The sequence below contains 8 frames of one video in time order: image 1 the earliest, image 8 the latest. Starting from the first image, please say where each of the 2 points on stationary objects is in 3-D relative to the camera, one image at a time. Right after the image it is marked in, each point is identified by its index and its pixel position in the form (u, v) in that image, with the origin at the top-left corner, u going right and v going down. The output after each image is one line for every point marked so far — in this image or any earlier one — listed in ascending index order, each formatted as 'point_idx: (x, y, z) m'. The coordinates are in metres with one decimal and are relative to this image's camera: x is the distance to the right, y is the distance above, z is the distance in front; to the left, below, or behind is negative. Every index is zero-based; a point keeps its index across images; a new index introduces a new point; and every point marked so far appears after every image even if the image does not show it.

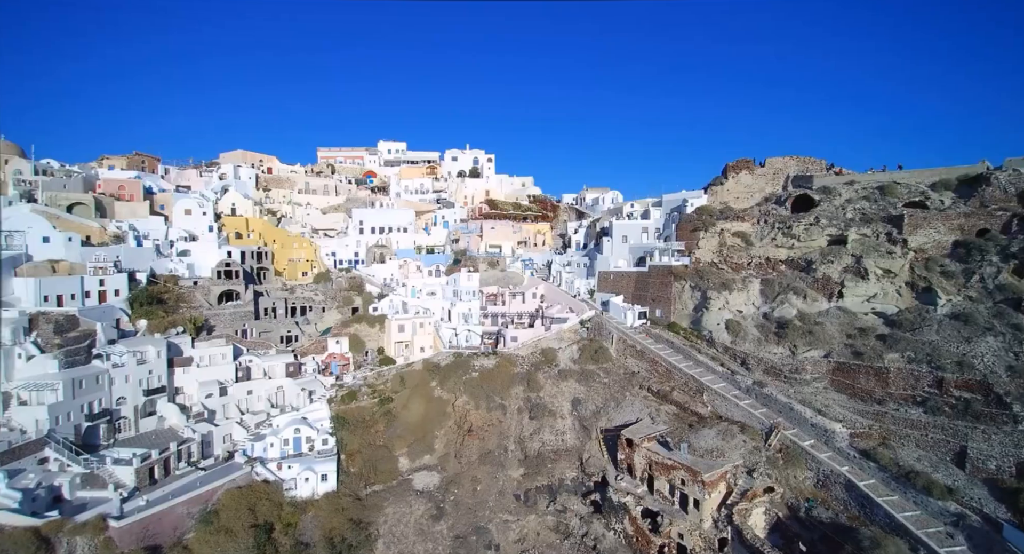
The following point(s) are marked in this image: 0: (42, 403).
0: (-11.9, -3.1, +15.0) m
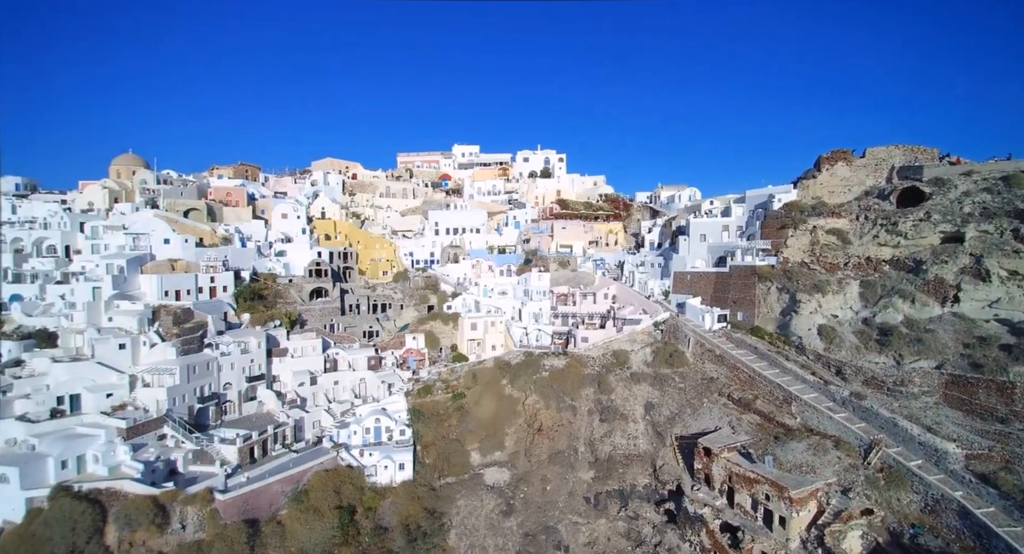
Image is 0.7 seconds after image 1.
0: (-10.1, -3.0, +17.2) m
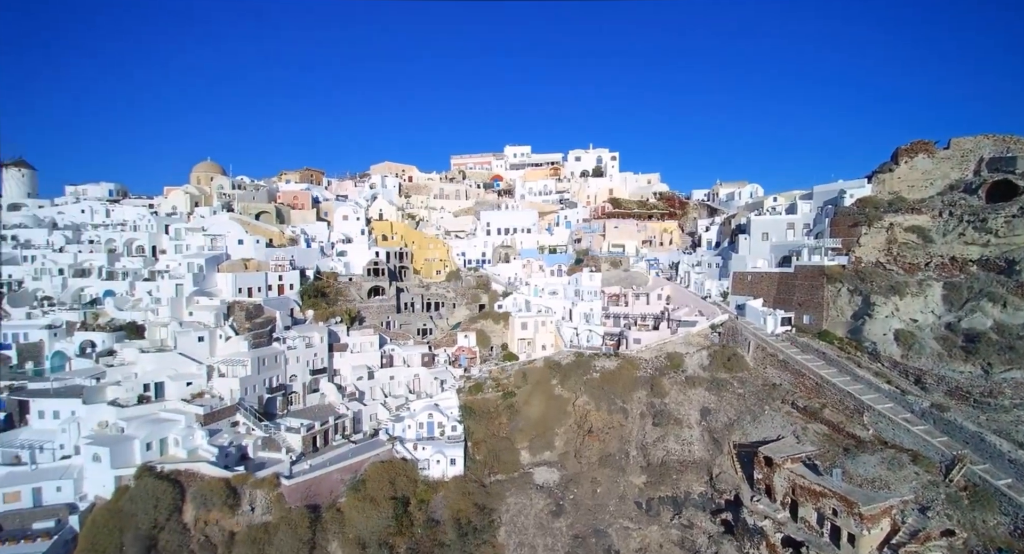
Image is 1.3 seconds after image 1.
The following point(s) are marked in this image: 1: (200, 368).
0: (-8.6, -3.0, +18.4) m
1: (-10.0, -2.8, +18.8) m
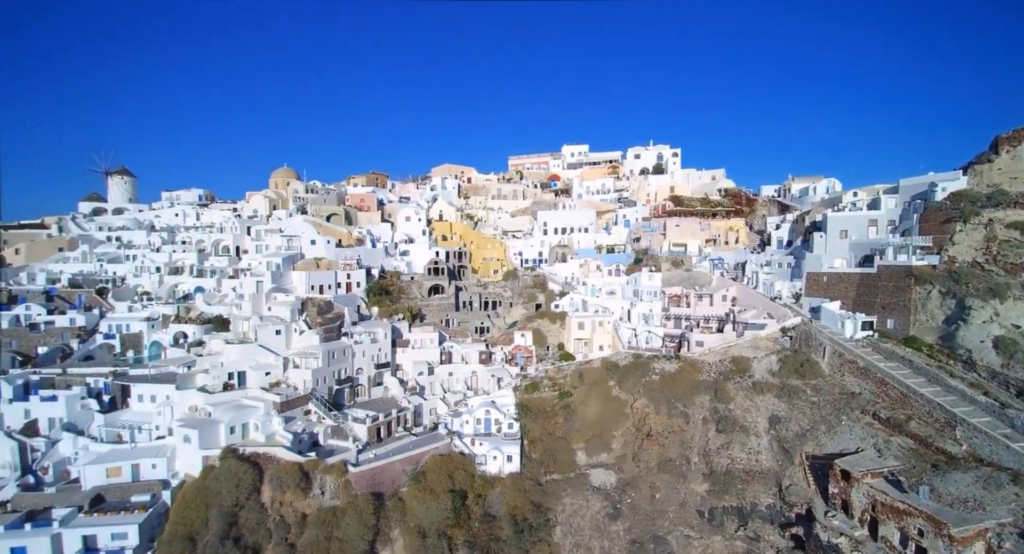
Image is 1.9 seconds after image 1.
0: (-6.7, -2.9, +19.6) m
1: (-8.0, -2.7, +20.1) m
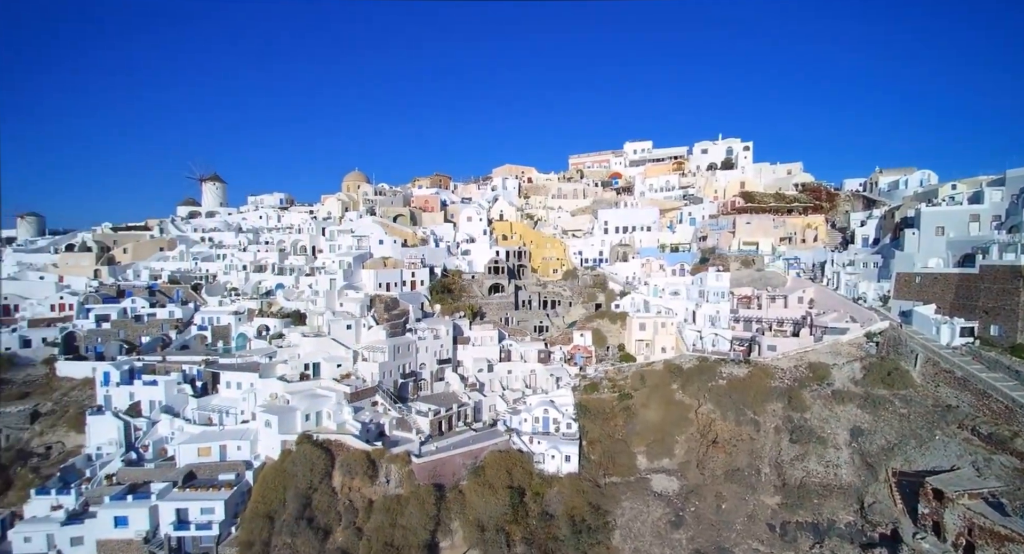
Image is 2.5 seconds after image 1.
0: (-4.6, -2.8, +20.3) m
1: (-5.8, -2.6, +21.0) m
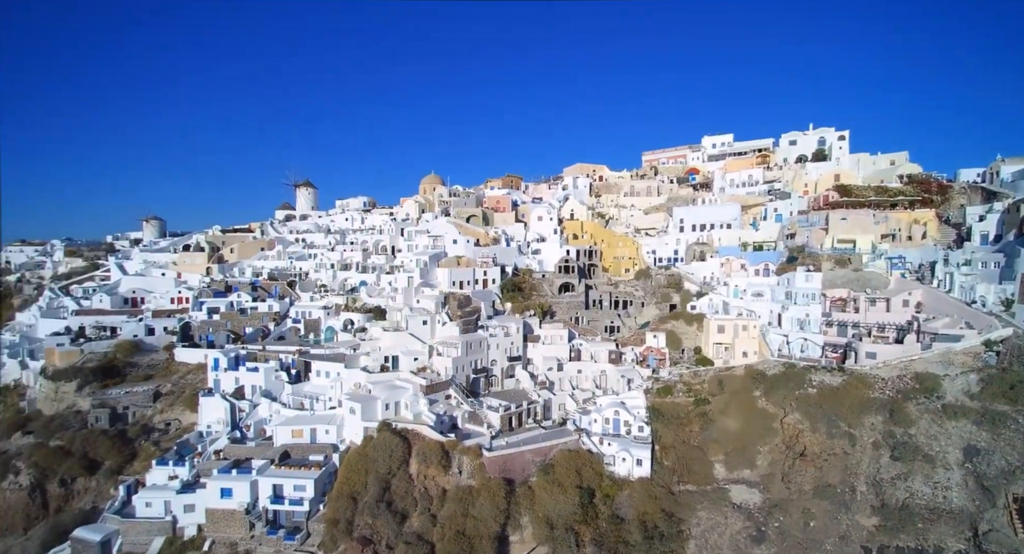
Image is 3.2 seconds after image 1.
0: (-2.2, -2.8, +20.2) m
1: (-3.3, -2.6, +21.1) m
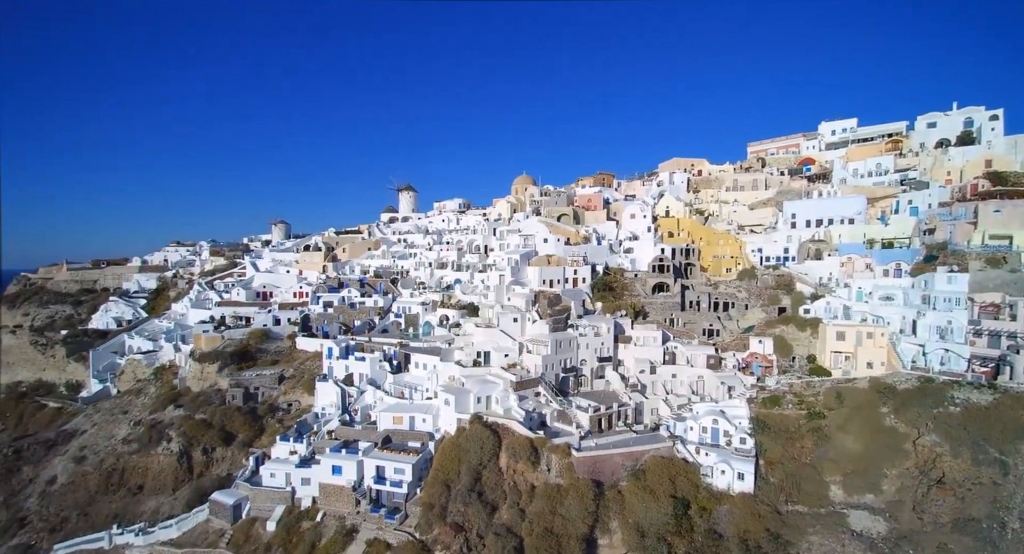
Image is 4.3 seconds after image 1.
0: (+0.8, -2.7, +19.7) m
1: (-0.2, -2.5, +20.7) m
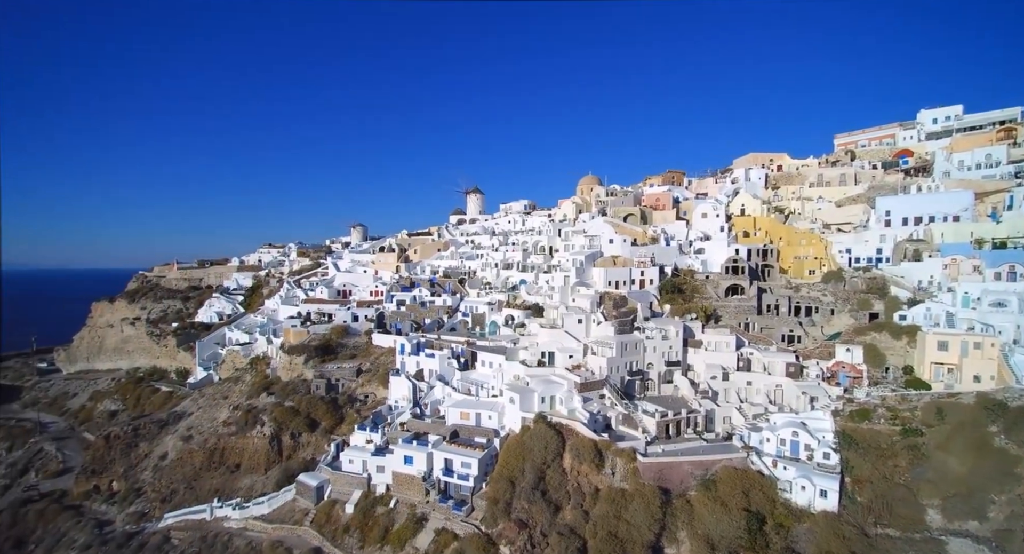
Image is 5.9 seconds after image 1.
0: (+2.9, -2.7, +19.1) m
1: (+2.0, -2.5, +20.1) m
